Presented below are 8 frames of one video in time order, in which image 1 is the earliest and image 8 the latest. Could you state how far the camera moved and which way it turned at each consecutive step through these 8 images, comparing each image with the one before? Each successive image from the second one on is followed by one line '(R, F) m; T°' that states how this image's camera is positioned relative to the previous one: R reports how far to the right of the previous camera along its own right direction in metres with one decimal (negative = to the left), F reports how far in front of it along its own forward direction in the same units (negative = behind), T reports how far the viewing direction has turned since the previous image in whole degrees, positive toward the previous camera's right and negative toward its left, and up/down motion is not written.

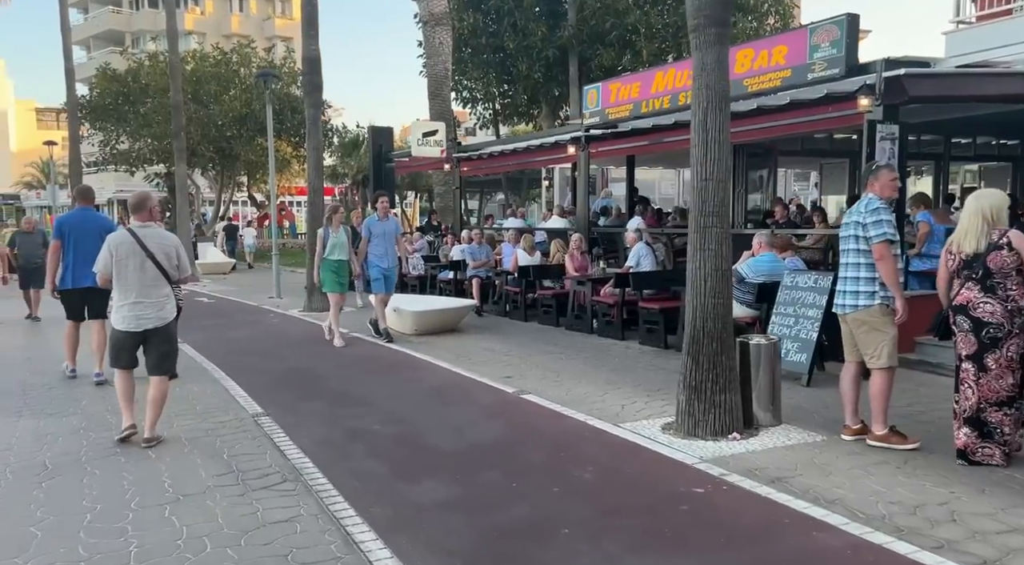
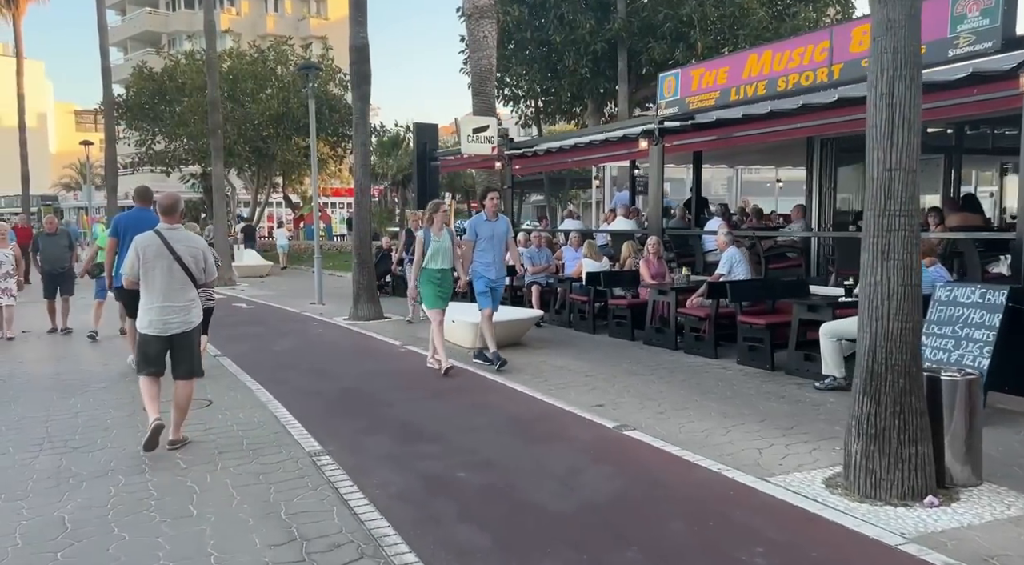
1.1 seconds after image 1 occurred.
(-0.5, +1.1) m; -2°
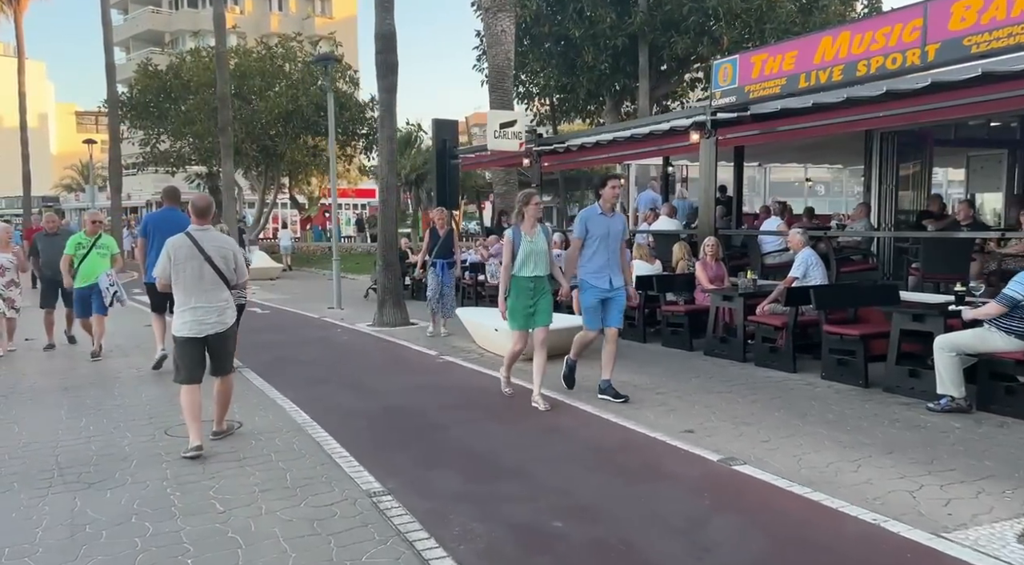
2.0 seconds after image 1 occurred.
(-0.5, +0.9) m; 0°
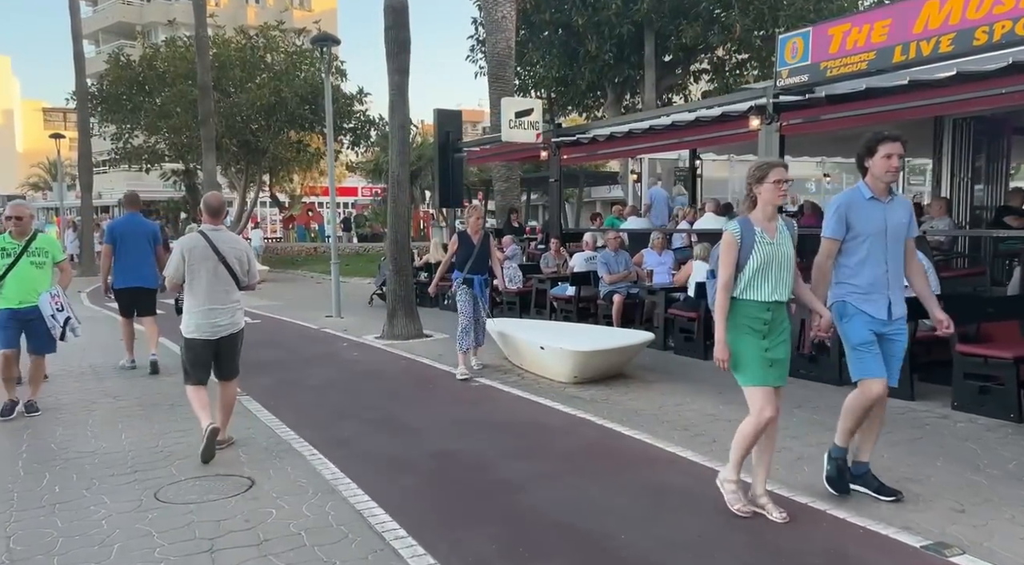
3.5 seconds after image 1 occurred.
(-0.7, +1.5) m; +2°
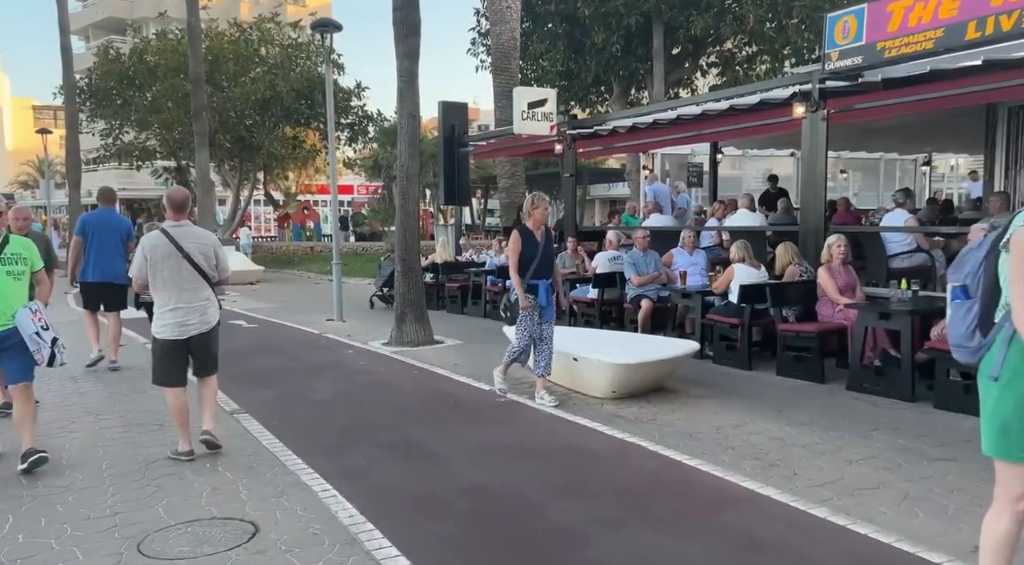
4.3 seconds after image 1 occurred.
(-0.3, +0.9) m; 0°
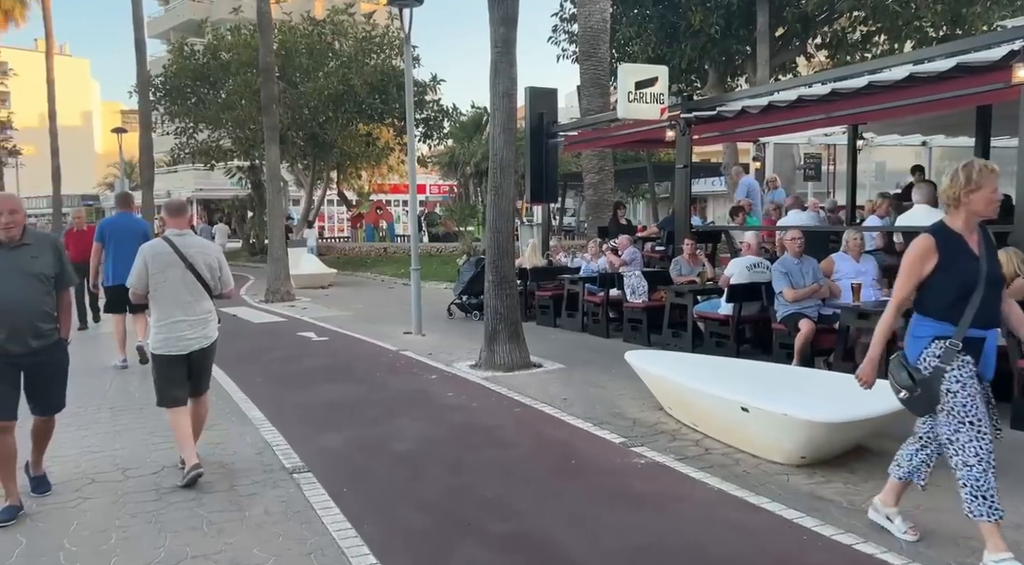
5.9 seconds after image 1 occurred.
(-0.5, +1.9) m; -5°
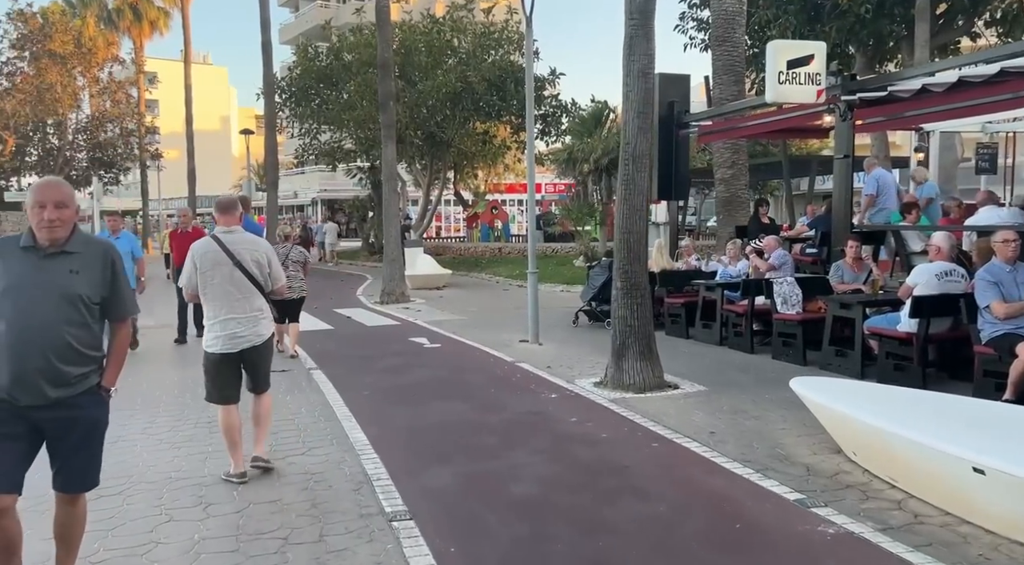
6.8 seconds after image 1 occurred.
(-0.2, +1.1) m; -8°
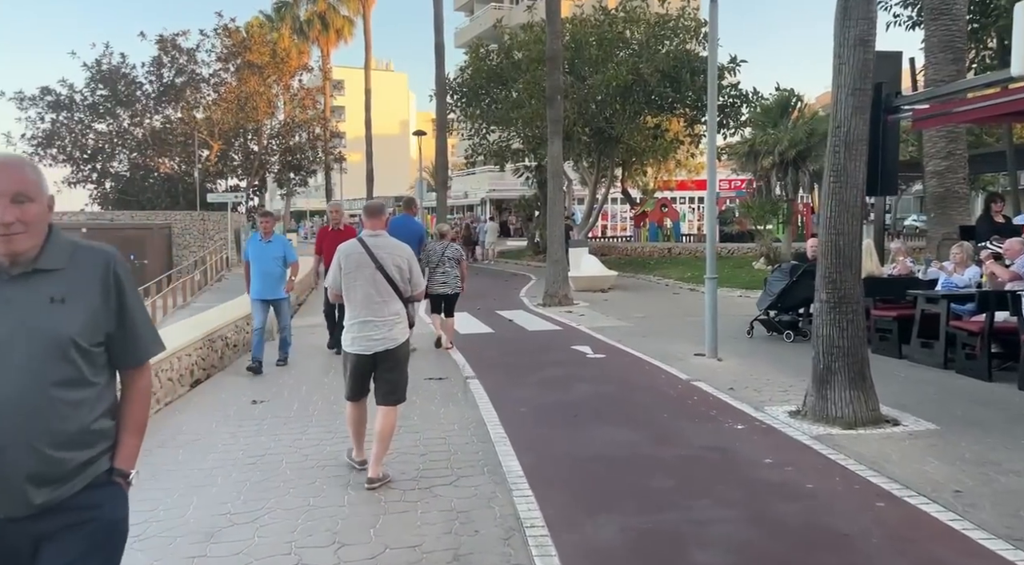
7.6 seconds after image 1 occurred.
(-0.1, +1.1) m; -11°
